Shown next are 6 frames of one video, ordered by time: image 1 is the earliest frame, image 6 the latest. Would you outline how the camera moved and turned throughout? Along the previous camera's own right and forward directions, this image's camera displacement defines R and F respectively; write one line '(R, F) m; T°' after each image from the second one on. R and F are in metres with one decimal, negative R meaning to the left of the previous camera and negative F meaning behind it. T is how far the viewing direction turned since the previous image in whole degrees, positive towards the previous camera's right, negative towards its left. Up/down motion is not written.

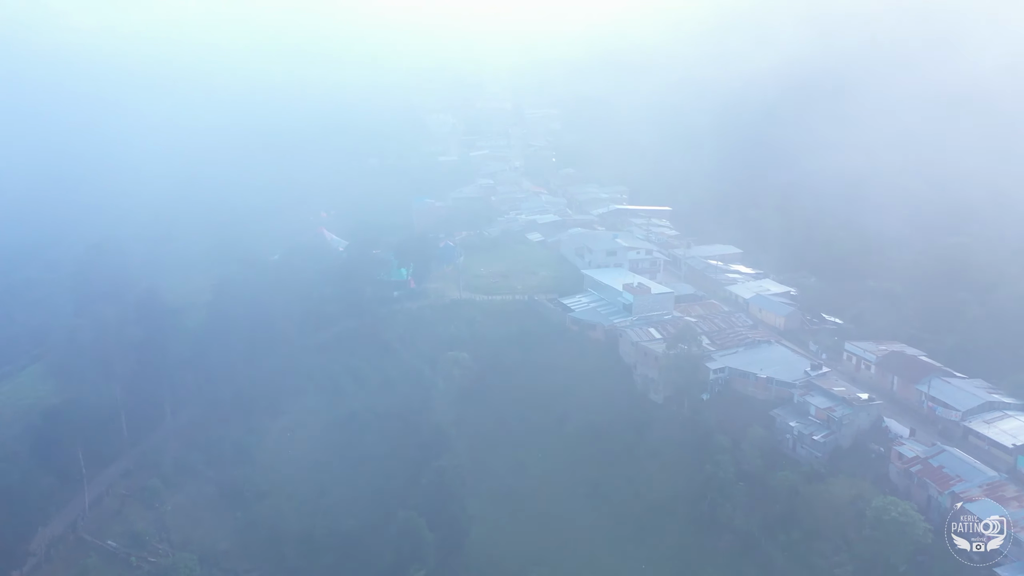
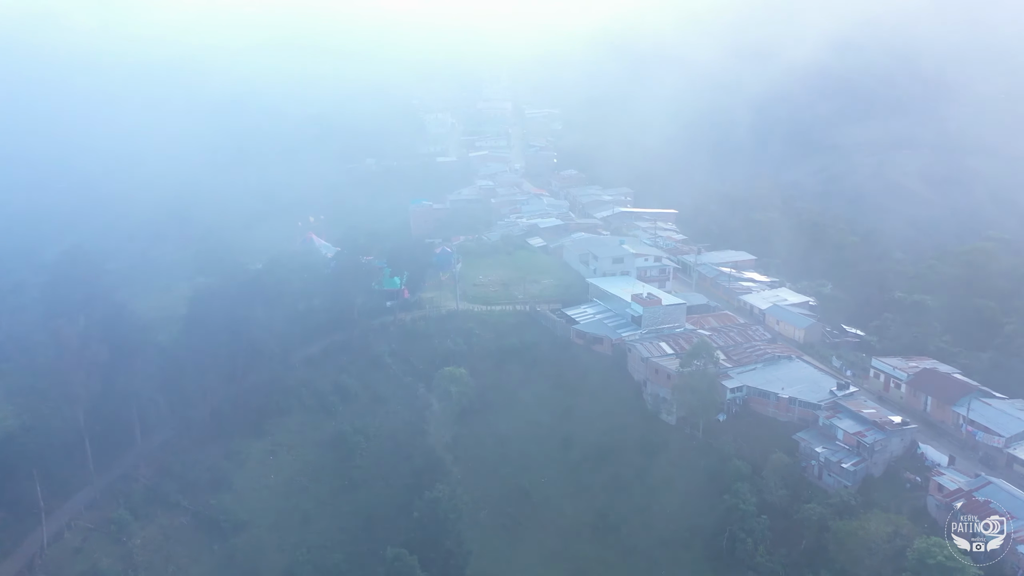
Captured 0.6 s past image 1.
(0.0, +1.1) m; 0°
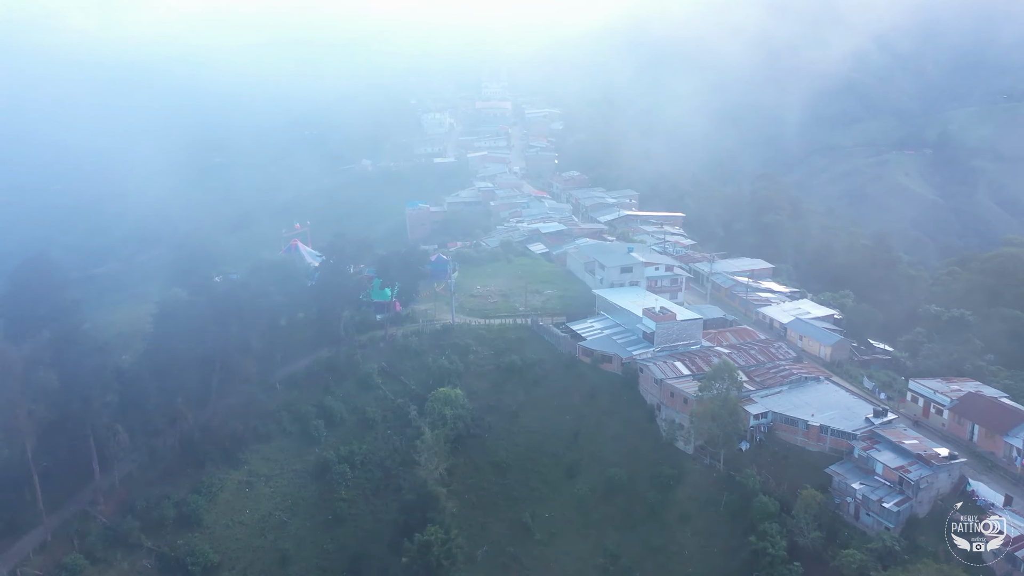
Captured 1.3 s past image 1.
(0.0, +1.2) m; 0°
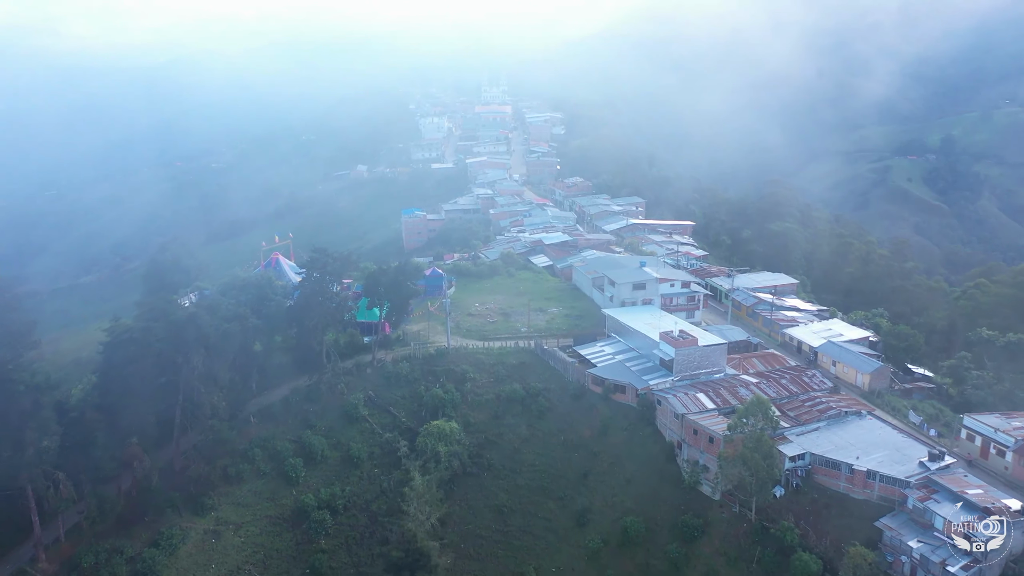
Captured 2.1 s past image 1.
(0.0, +1.4) m; 0°
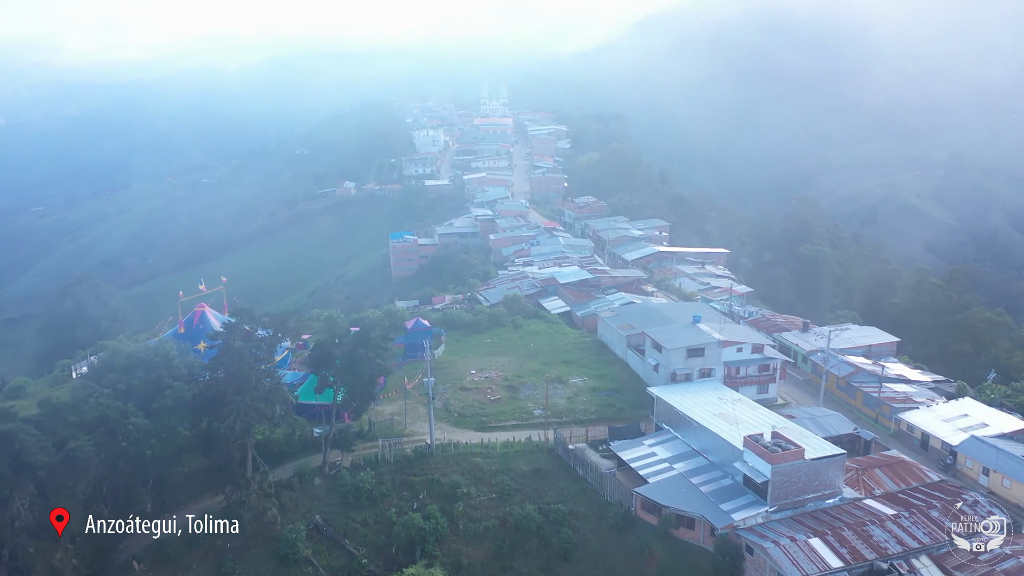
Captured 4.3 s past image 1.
(-0.1, +3.9) m; 0°
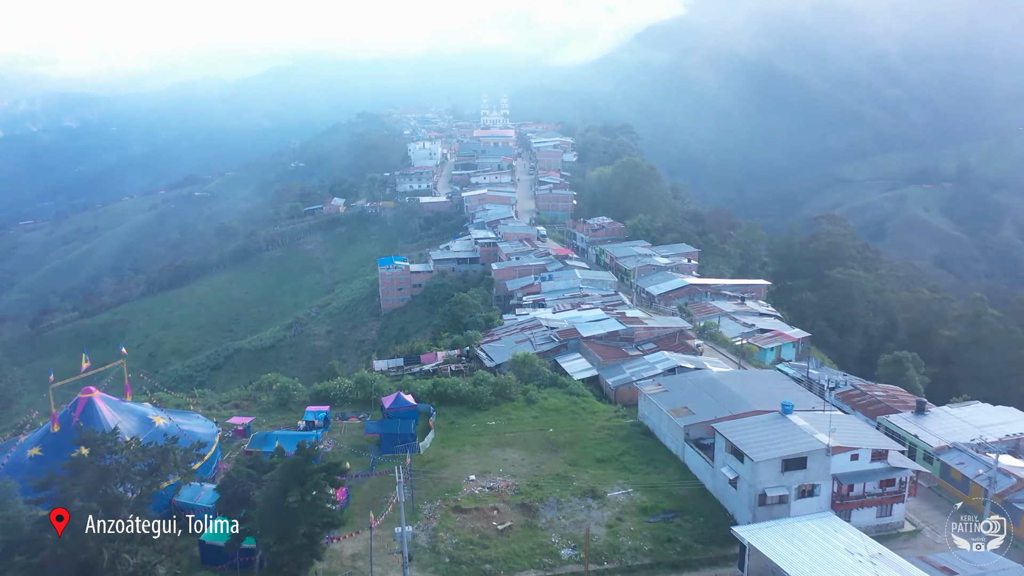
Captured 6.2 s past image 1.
(-0.1, +3.2) m; 0°
